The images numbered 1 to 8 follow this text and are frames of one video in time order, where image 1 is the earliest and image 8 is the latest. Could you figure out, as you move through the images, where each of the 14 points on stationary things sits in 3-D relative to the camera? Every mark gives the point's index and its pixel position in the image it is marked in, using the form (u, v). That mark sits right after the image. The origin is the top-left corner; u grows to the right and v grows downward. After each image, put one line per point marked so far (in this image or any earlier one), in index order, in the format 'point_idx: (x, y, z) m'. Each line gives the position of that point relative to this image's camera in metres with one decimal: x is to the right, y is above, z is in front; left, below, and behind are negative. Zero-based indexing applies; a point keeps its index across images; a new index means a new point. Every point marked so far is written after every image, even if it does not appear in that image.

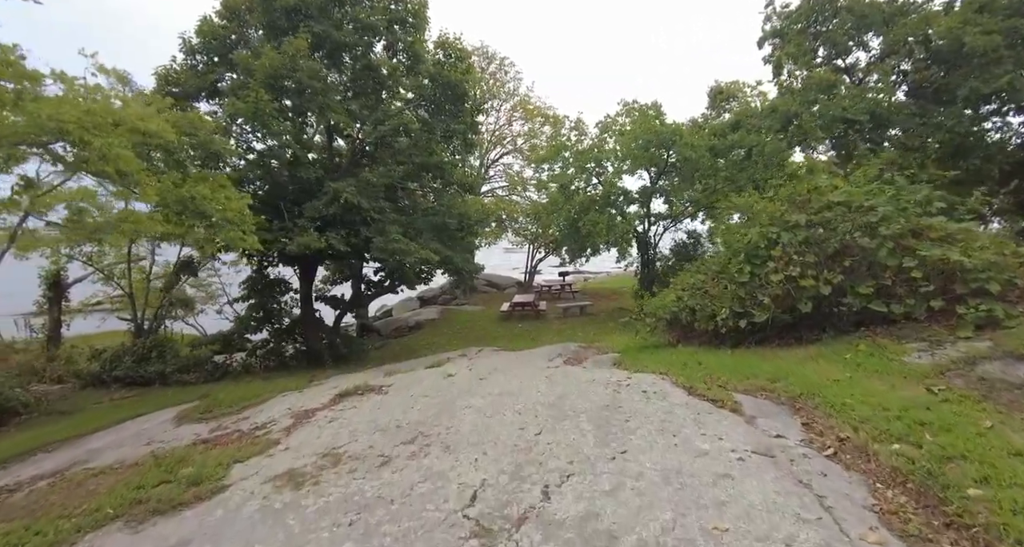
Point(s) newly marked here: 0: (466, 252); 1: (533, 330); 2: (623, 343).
0: (-1.2, +0.6, +11.4) m
1: (+0.8, -2.0, +15.0) m
2: (+2.5, -1.6, +9.3) m
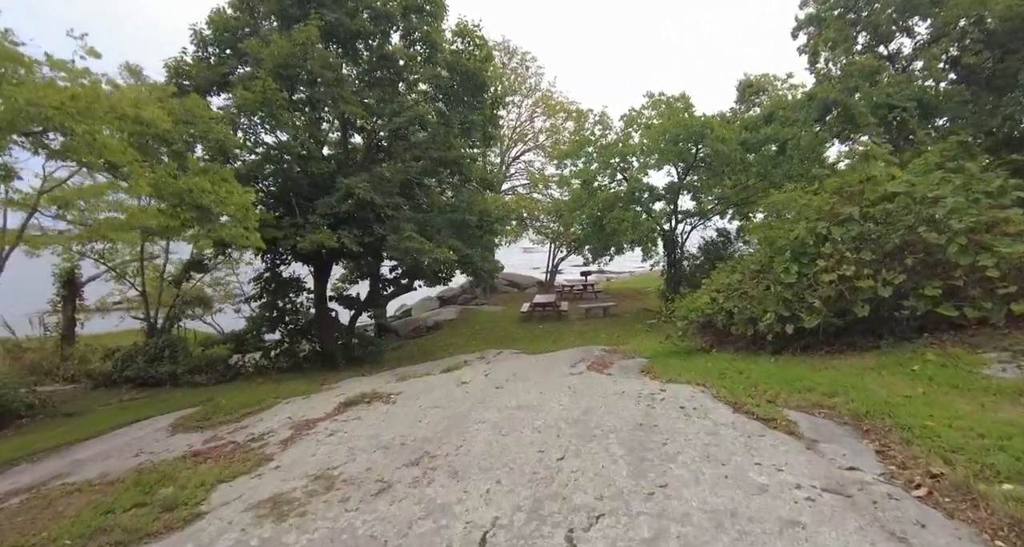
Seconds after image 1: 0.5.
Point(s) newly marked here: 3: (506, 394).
0: (-0.8, +0.6, +10.9) m
1: (+1.4, -2.0, +14.4) m
2: (+2.9, -1.6, +8.7) m
3: (-0.1, -1.4, +4.8) m
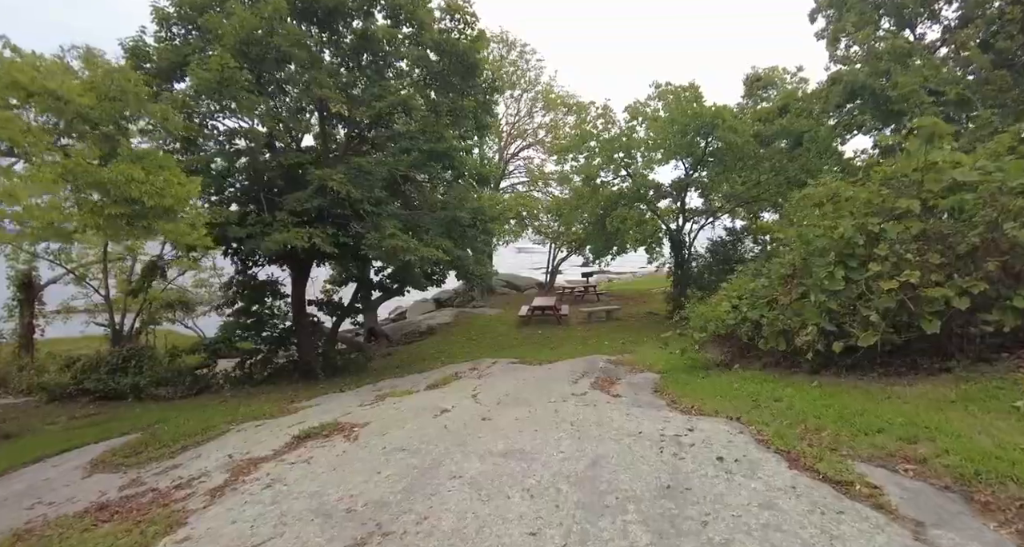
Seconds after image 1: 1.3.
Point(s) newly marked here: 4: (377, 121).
0: (-0.9, +0.5, +10.0) m
1: (+1.3, -2.0, +13.5) m
2: (+2.8, -1.7, +7.7) m
3: (-0.2, -1.4, +3.8) m
4: (-2.8, +3.2, +8.7) m
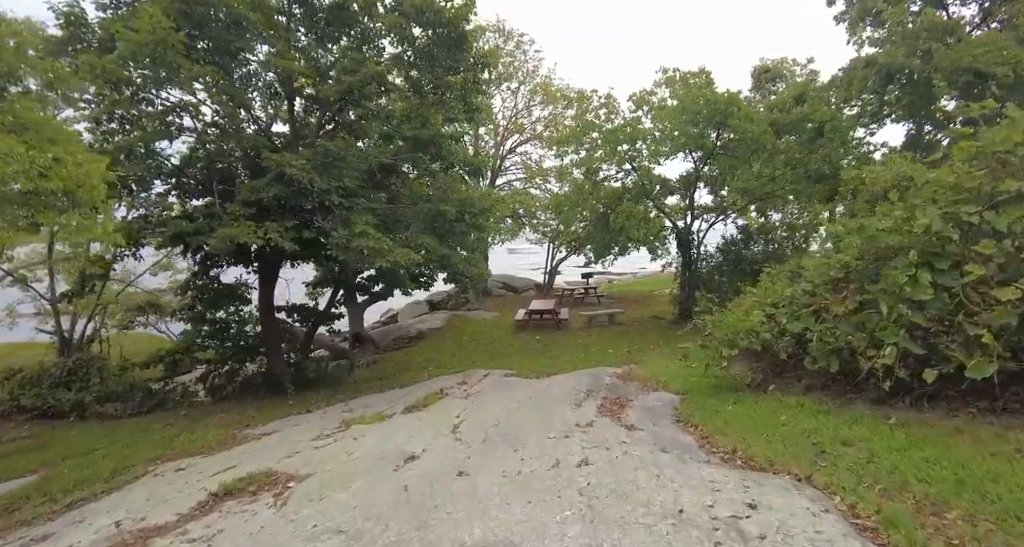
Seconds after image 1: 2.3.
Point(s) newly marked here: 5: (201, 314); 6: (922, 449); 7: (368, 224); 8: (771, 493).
0: (-1.0, +0.5, +8.9) m
1: (+1.1, -2.1, +12.4) m
2: (+2.6, -1.7, +6.7) m
3: (-0.3, -1.5, +2.8) m
4: (-3.0, +3.1, +7.6) m
5: (-6.7, -0.9, +9.0) m
6: (+3.0, -1.3, +3.0) m
7: (-2.6, +0.9, +7.4) m
8: (+1.6, -1.3, +2.6) m
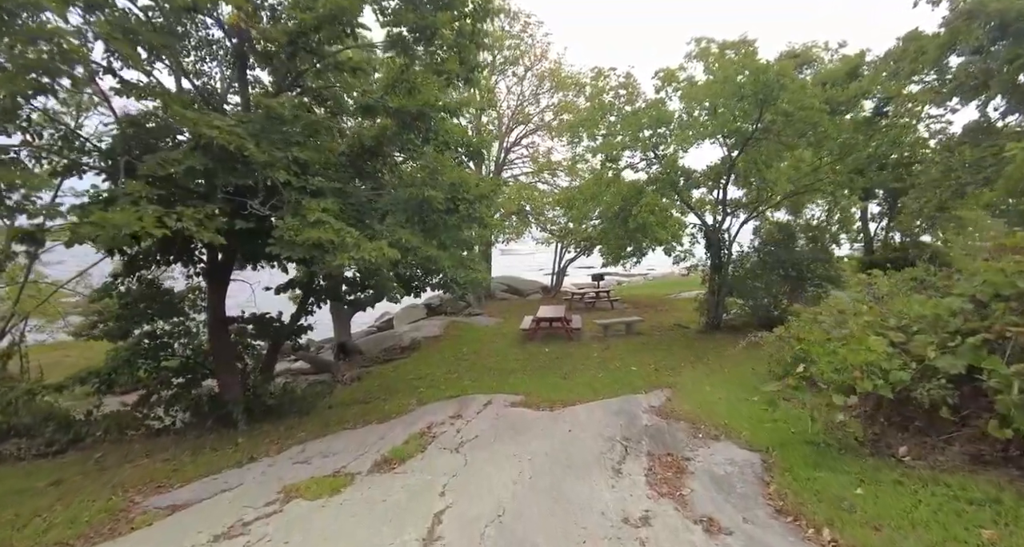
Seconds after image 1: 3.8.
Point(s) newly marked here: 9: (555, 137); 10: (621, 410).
0: (-0.9, +0.4, +7.2) m
1: (+1.3, -2.2, +10.7) m
2: (+2.7, -1.8, +4.9) m
3: (-0.2, -1.5, +1.0) m
4: (-2.8, +3.1, +5.9) m
5: (-6.5, -0.9, +7.3) m
6: (+3.0, -1.4, +1.3) m
7: (-2.4, +0.8, +5.7) m
8: (+1.7, -1.4, +0.8) m
9: (+1.9, +6.2, +18.9) m
10: (+1.6, -2.0, +6.0) m
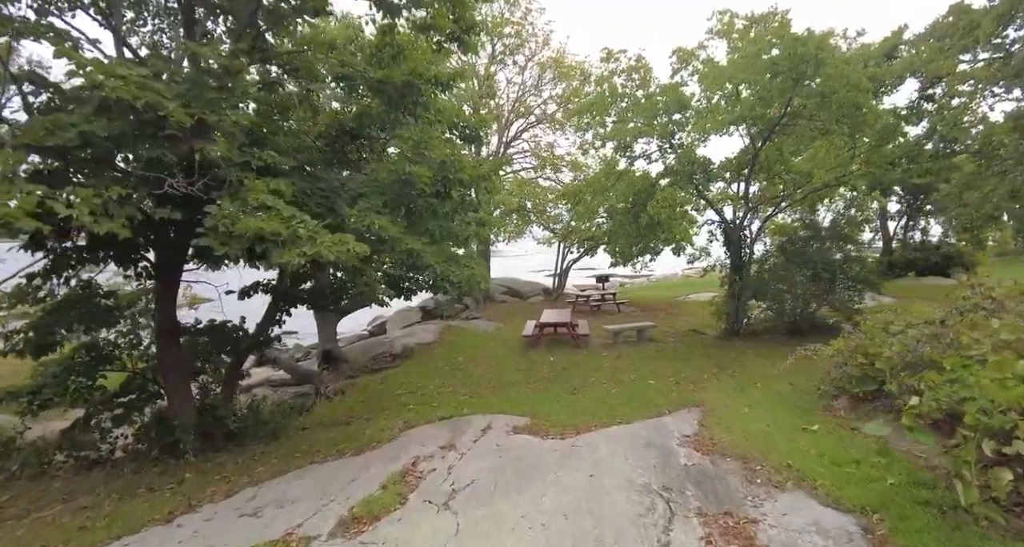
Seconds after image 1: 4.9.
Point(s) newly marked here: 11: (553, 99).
0: (-0.8, +0.4, +6.0) m
1: (+1.3, -2.2, +9.5) m
2: (+2.8, -1.8, +3.8) m
3: (-0.1, -1.5, -0.1) m
4: (-2.8, +3.1, +4.8) m
5: (-6.5, -0.9, +6.2) m
6: (+3.1, -1.3, +0.1) m
7: (-2.4, +0.8, +4.5) m
8: (+1.7, -1.4, -0.3) m
9: (+1.9, +6.1, +17.8) m
10: (+1.6, -2.0, +4.9) m
11: (+1.7, +7.4, +17.7) m
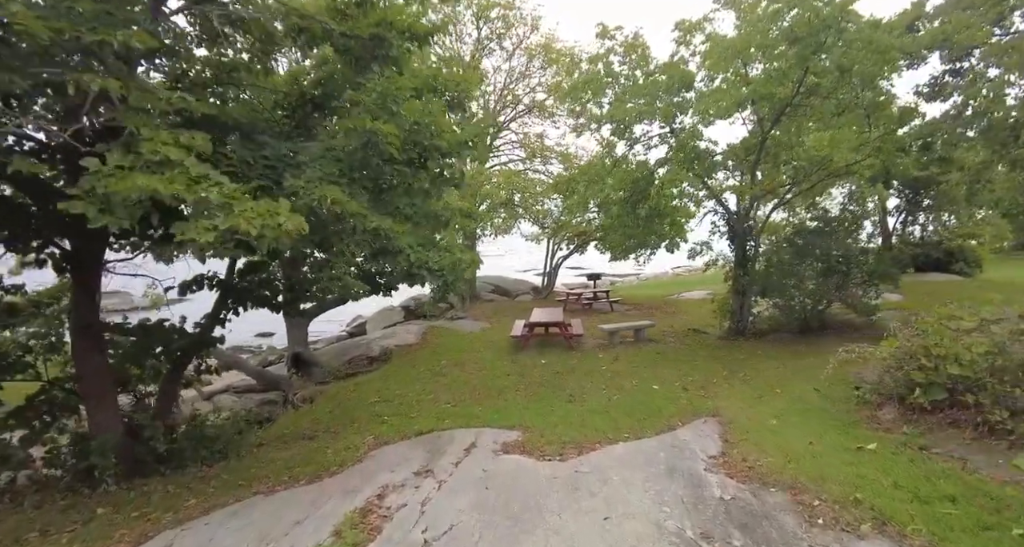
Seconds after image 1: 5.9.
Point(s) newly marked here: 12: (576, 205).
0: (-0.9, +0.5, +5.1) m
1: (+1.1, -2.1, +8.6) m
2: (+2.7, -1.6, +2.9) m
3: (-0.1, -1.4, -1.1) m
4: (-2.9, +3.2, +3.7) m
5: (-6.6, -0.8, +5.0) m
6: (+3.2, -1.2, -0.7) m
7: (-2.5, +0.9, +3.5) m
8: (+1.8, -1.3, -1.2) m
9: (+1.4, +6.2, +16.9) m
10: (+1.5, -1.8, +4.0) m
11: (+1.2, +7.5, +16.8) m
12: (+2.0, +2.1, +12.7) m
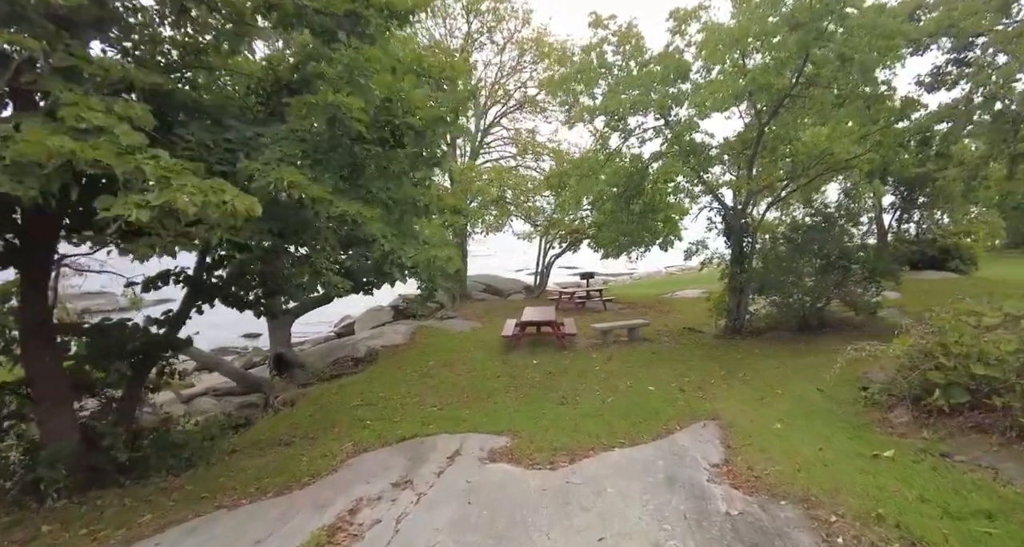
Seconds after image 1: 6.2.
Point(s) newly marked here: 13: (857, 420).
0: (-1.1, +0.6, +4.7) m
1: (+0.9, -2.0, +8.2) m
2: (+2.6, -1.6, +2.6) m
3: (-0.1, -1.3, -1.5) m
4: (-3.0, +3.3, +3.3) m
5: (-6.8, -0.7, +4.5) m
6: (+3.1, -1.1, -1.0) m
7: (-2.6, +1.0, +3.1) m
8: (+1.7, -1.2, -1.5) m
9: (+1.1, +6.3, +16.6) m
10: (+1.4, -1.8, +3.7) m
11: (+0.8, +7.6, +16.5) m
12: (+1.7, +2.2, +12.3) m
13: (+3.7, -1.6, +4.5) m
